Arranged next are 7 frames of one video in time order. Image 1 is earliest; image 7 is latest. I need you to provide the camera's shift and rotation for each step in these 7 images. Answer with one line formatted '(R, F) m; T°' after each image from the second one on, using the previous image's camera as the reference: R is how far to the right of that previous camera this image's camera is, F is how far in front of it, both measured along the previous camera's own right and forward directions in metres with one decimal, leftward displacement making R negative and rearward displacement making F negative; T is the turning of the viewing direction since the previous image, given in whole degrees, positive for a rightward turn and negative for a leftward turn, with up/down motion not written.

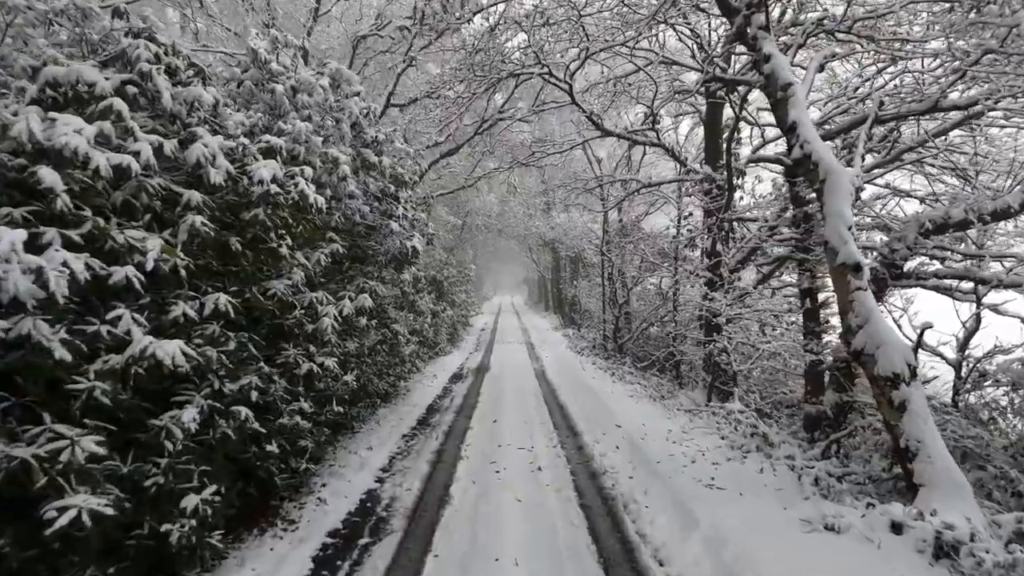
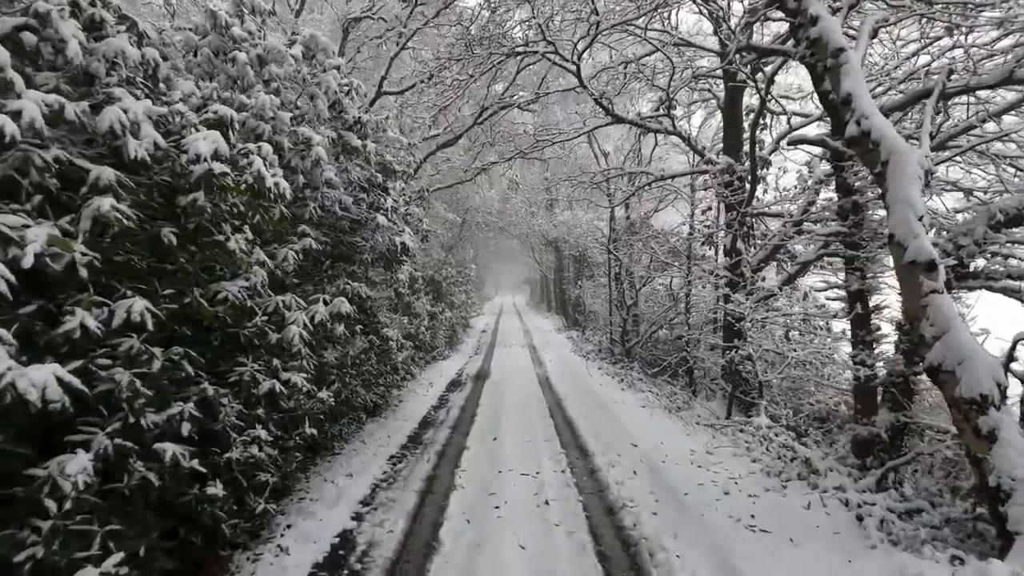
(0.0, +0.9) m; 0°
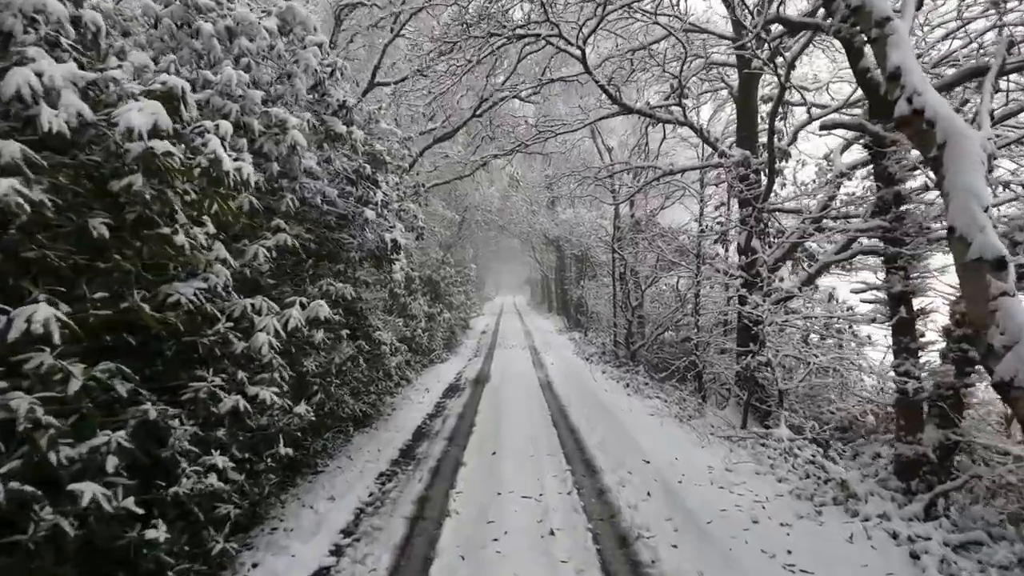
(0.0, +0.6) m; 0°
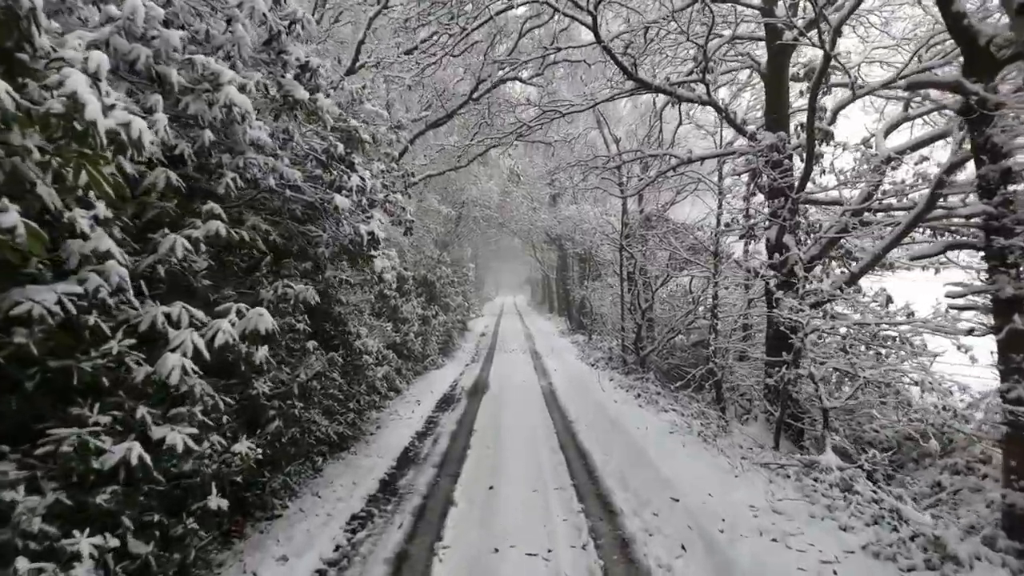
(0.0, +1.1) m; 0°
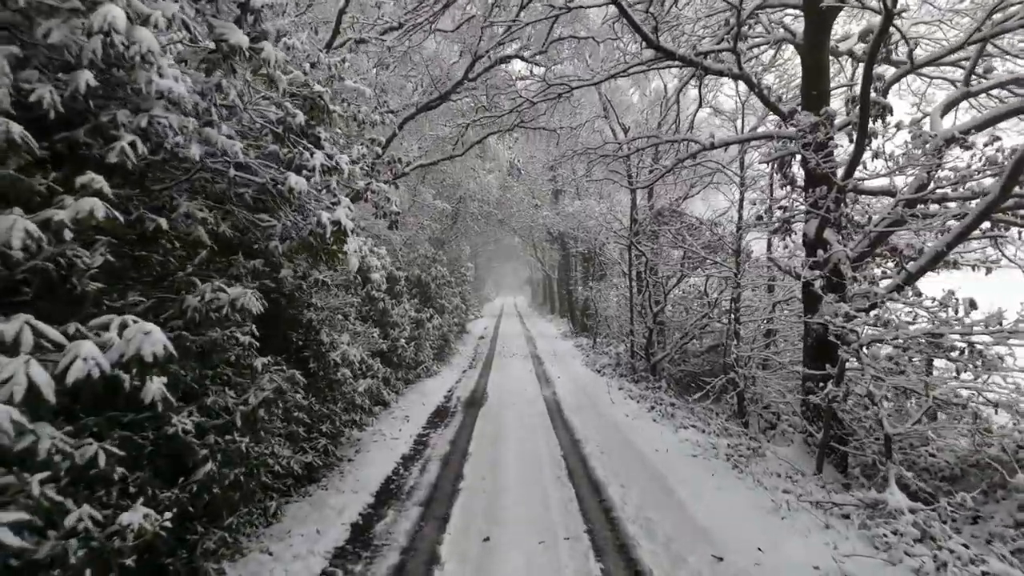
(0.0, +1.1) m; 0°
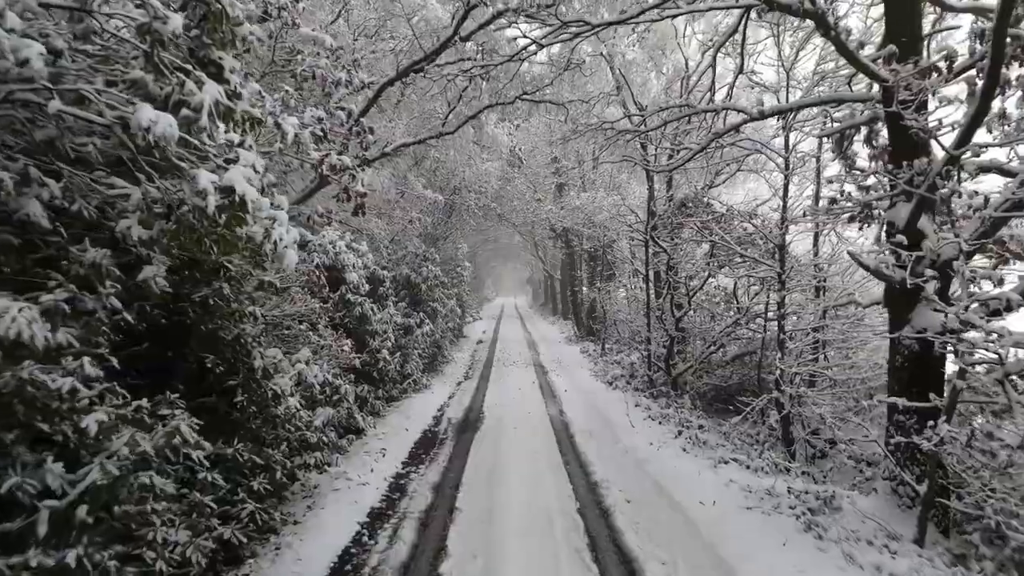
(0.0, +1.6) m; 0°
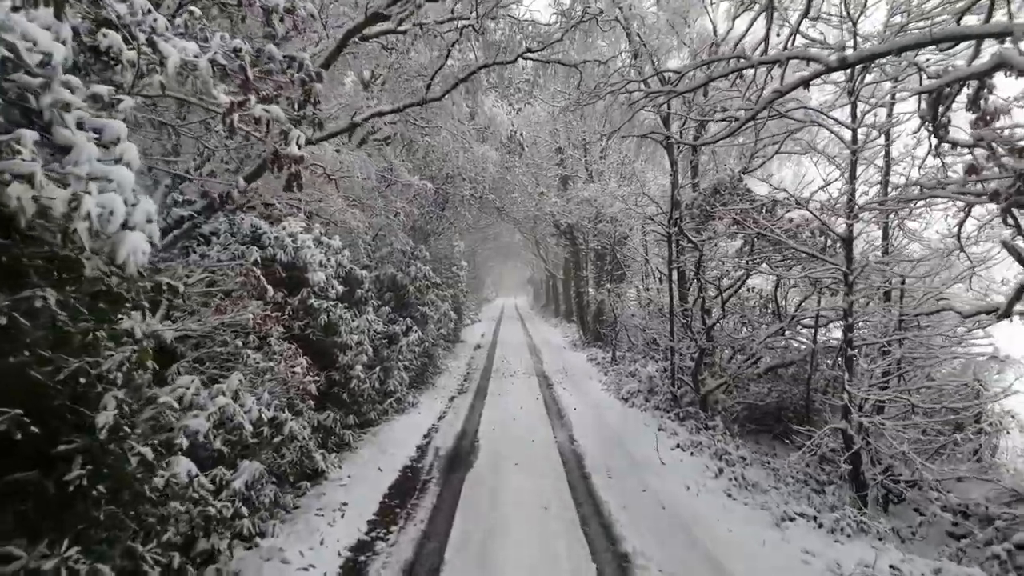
(0.0, +1.7) m; 0°
